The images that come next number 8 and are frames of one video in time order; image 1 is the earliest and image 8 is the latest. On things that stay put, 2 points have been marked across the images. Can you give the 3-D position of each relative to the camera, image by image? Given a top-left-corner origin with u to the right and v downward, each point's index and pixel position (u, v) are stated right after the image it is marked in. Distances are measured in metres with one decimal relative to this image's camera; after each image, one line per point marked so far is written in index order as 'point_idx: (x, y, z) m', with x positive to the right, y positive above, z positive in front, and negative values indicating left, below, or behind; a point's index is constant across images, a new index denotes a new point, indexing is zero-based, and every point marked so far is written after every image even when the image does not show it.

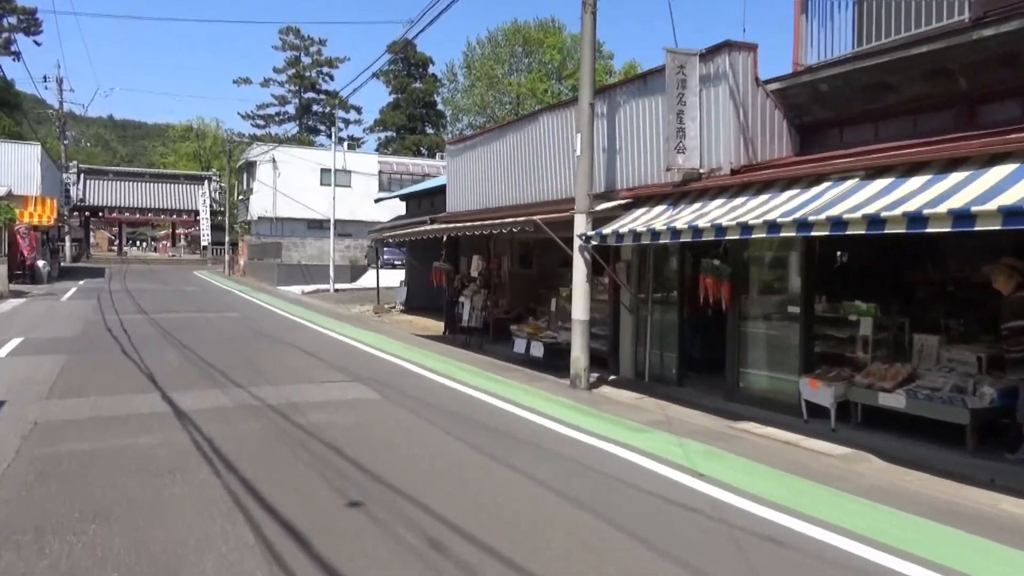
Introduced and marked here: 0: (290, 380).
0: (-3.3, -1.4, +11.8) m
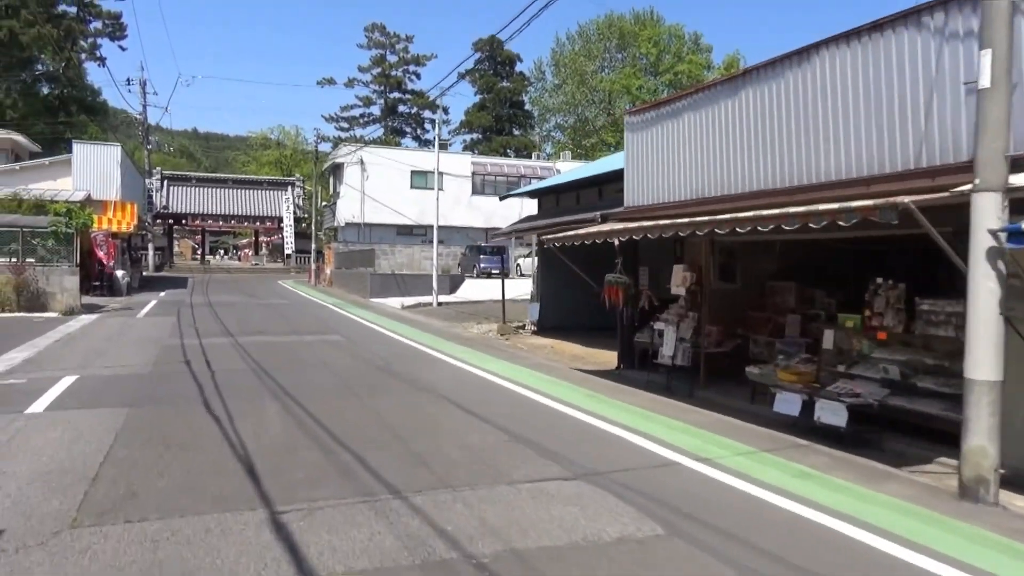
0: (-0.3, -1.7, +7.0) m
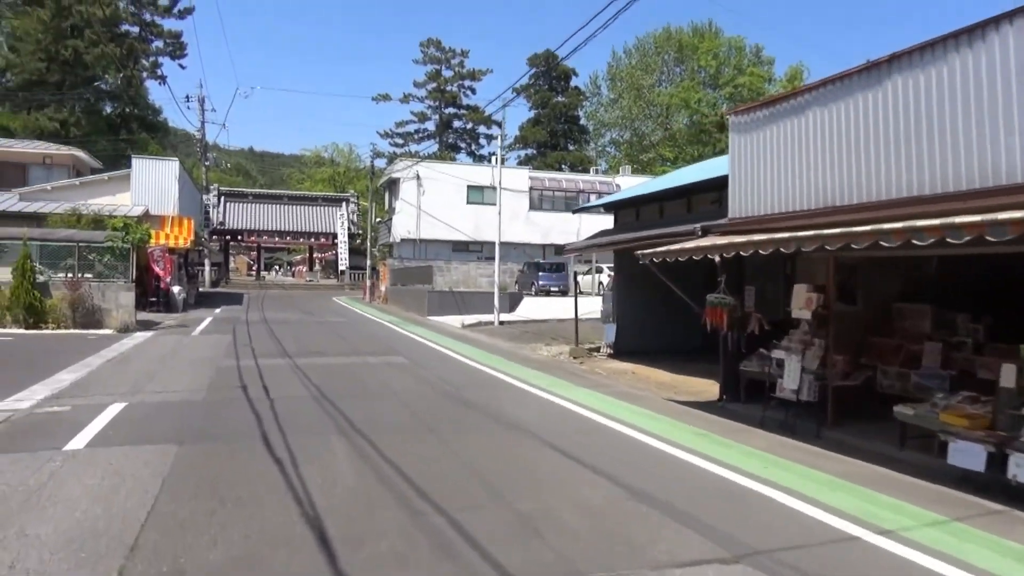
0: (+0.7, -1.8, +5.4) m
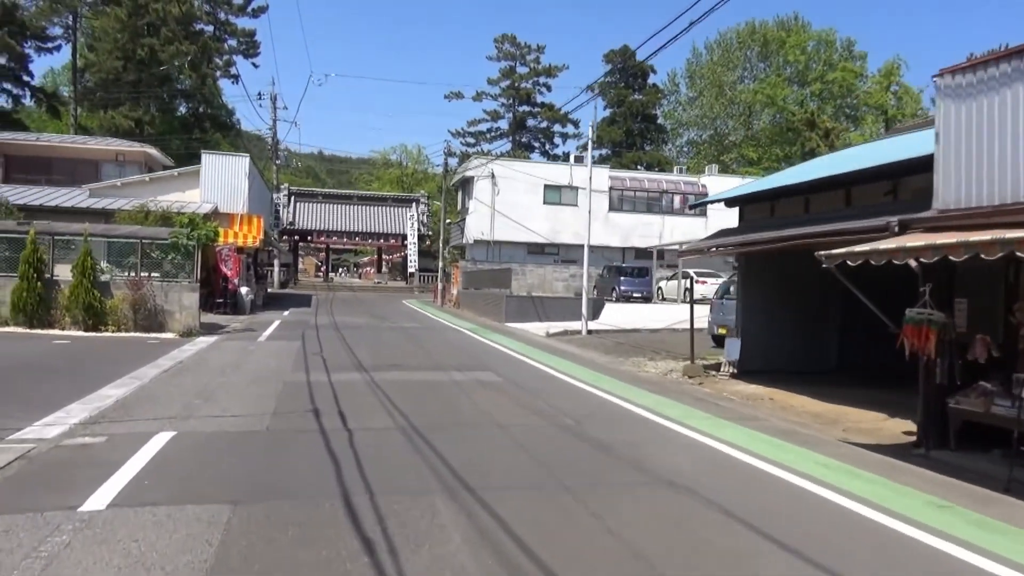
0: (+1.8, -1.9, +2.7) m
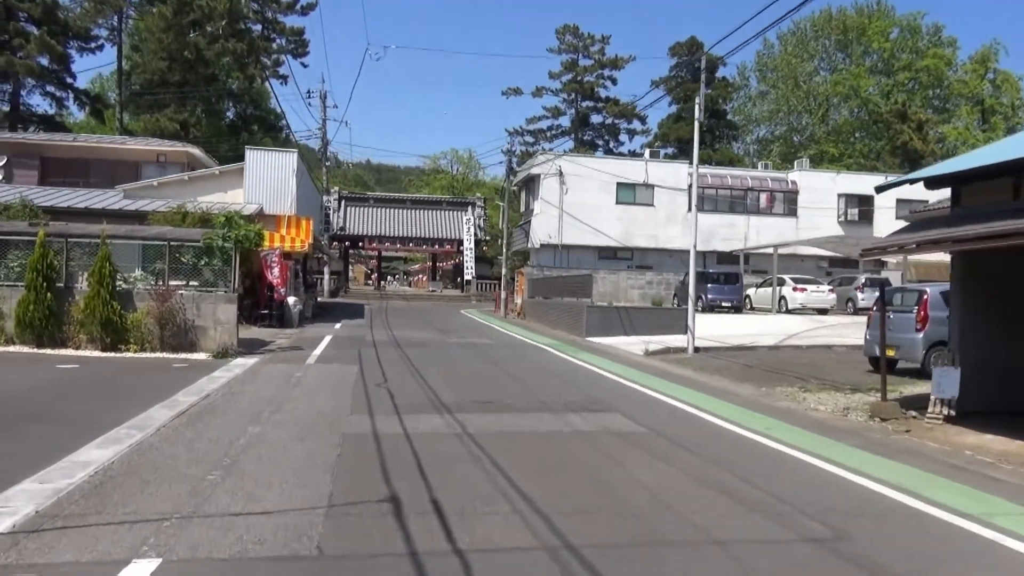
0: (+3.0, -1.9, -1.8) m
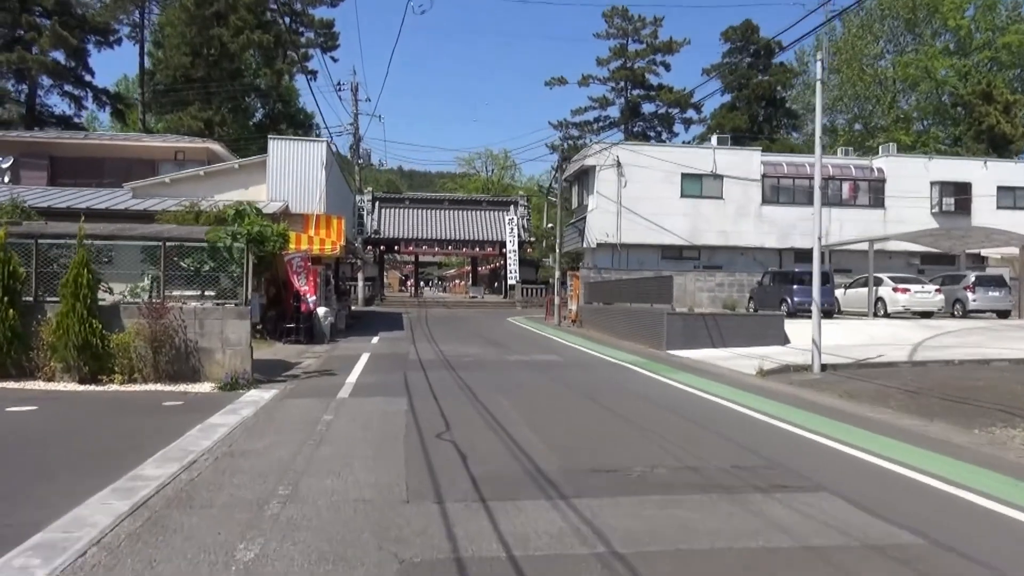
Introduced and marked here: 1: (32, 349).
0: (+3.9, -1.9, -6.5) m
1: (-9.0, -1.2, +15.2) m
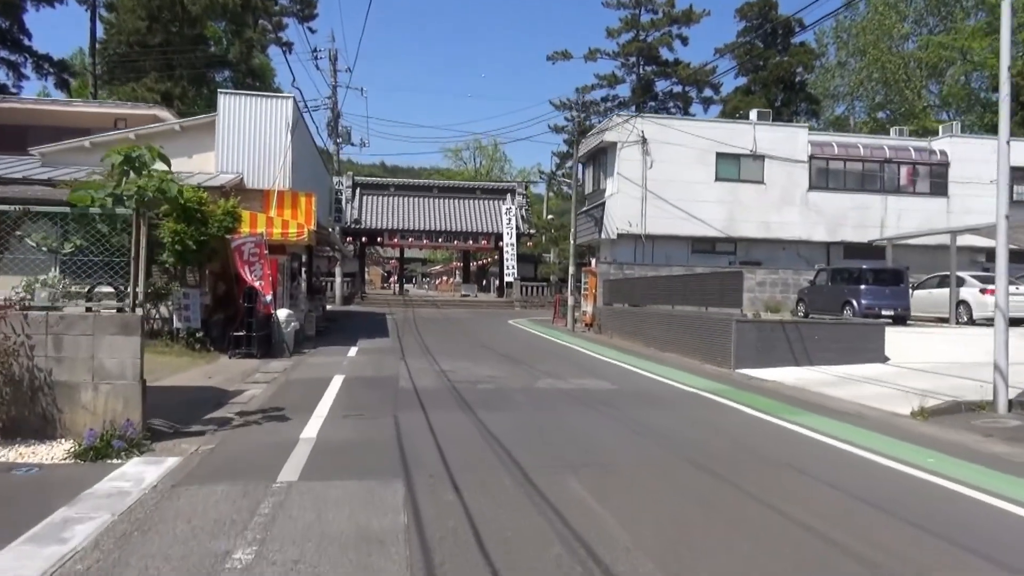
0: (+5.1, -2.0, -12.5) m
1: (-8.3, -1.1, +8.9) m
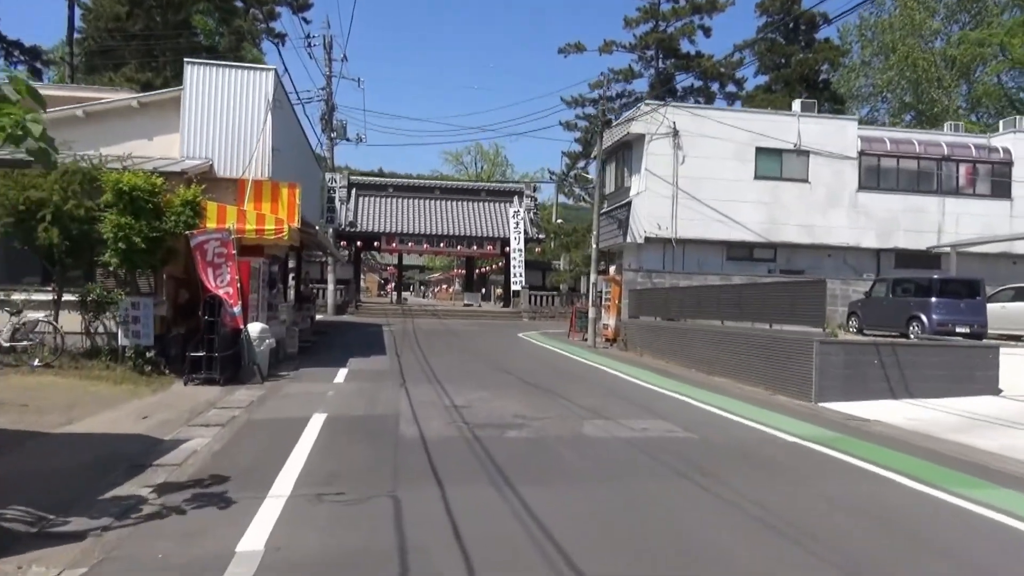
0: (+5.8, -1.9, -16.3) m
1: (-7.7, -1.1, +5.0) m
